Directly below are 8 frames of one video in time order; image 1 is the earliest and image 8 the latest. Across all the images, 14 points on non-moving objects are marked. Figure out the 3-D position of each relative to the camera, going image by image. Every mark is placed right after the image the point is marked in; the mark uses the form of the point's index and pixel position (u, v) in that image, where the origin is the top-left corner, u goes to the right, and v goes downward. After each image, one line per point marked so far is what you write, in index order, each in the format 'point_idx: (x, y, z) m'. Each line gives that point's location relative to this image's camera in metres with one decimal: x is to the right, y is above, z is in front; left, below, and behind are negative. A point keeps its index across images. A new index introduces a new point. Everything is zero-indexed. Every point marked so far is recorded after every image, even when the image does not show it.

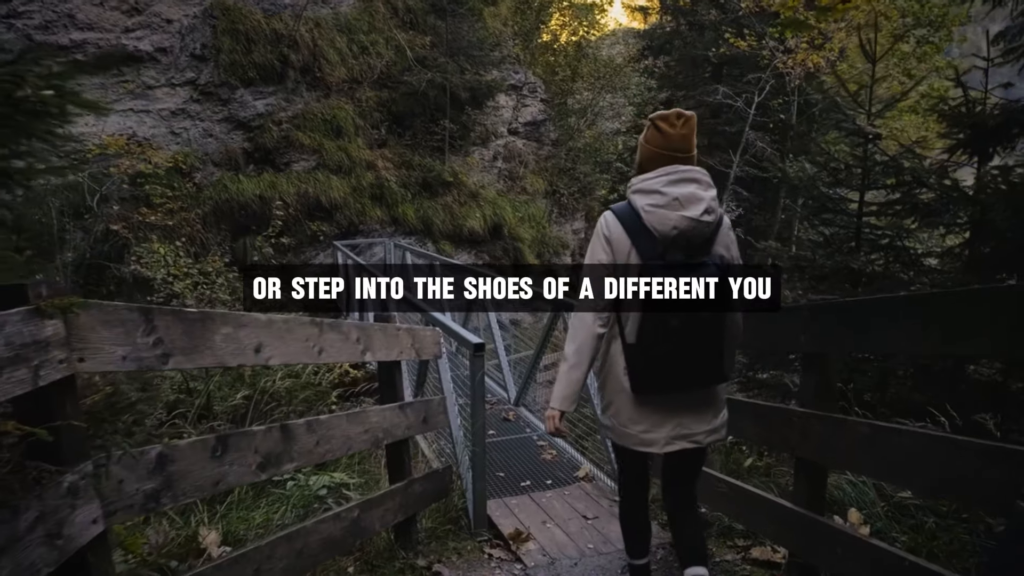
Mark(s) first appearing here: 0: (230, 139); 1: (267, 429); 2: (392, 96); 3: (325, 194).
0: (-4.4, +2.4, +10.8) m
1: (-0.6, -0.3, +1.6) m
2: (-2.3, +3.6, +12.7) m
3: (-3.0, +1.5, +10.9) m
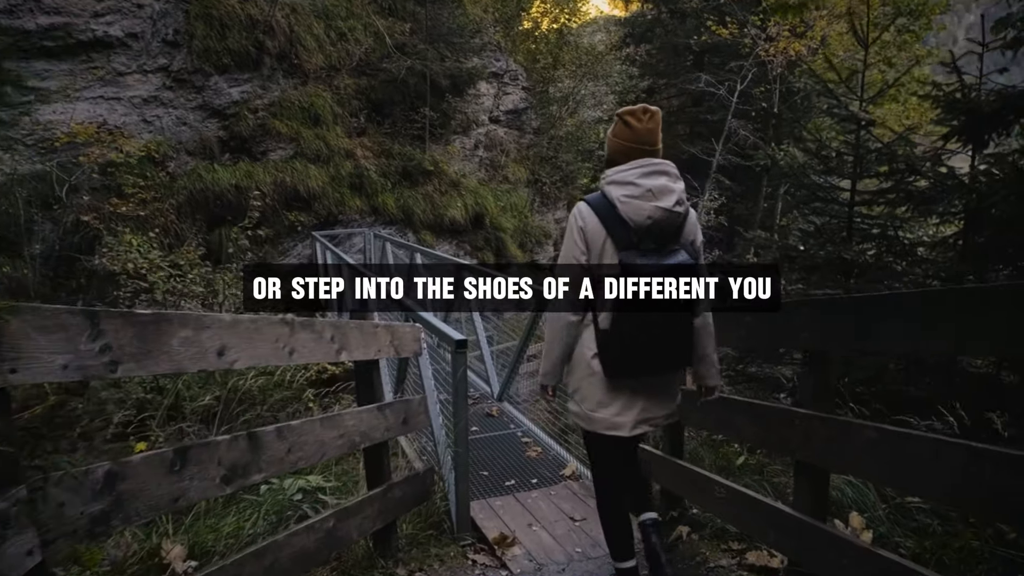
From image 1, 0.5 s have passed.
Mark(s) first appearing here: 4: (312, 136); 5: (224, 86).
0: (-4.7, +2.5, +10.5) m
1: (-0.6, -0.3, +1.5) m
2: (-2.6, +3.8, +12.4) m
3: (-3.3, +1.7, +10.7) m
4: (-3.3, +2.5, +11.2) m
5: (-4.6, +3.3, +10.9) m
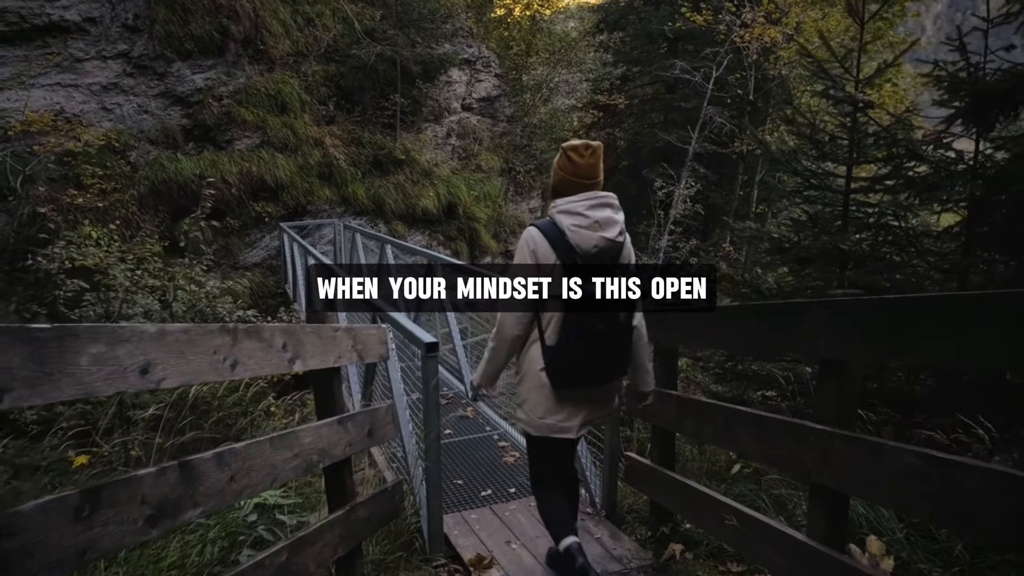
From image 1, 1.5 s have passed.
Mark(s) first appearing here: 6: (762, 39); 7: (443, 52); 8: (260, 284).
0: (-5.1, +2.6, +10.1) m
1: (-0.7, -0.3, +1.2) m
2: (-3.1, +3.9, +12.1) m
3: (-3.7, +1.8, +10.3) m
4: (-3.8, +2.6, +10.8) m
5: (-5.0, +3.3, +10.4) m
6: (+4.3, +4.2, +11.5) m
7: (-1.3, +4.4, +12.6) m
8: (-3.6, +0.1, +9.8) m
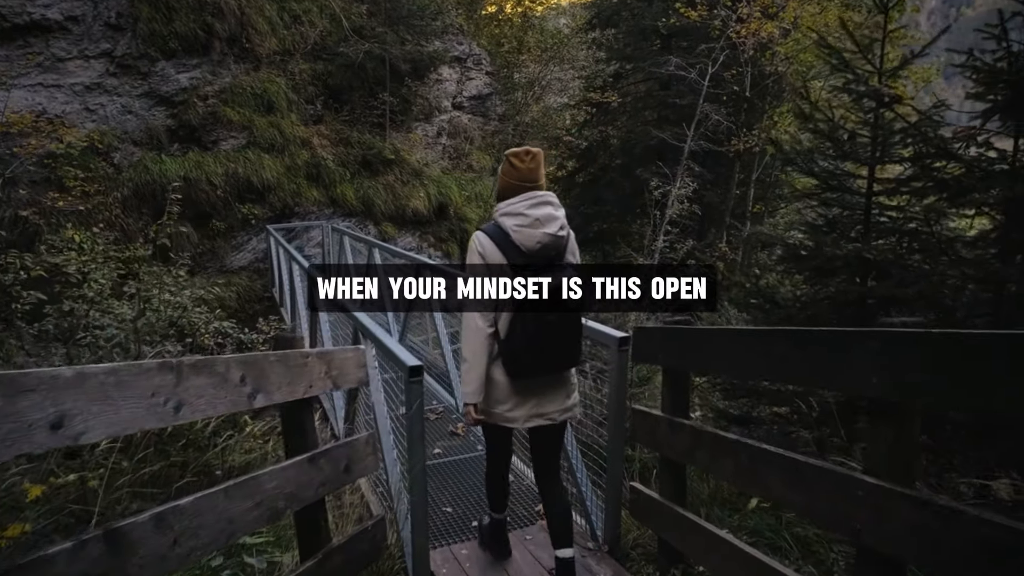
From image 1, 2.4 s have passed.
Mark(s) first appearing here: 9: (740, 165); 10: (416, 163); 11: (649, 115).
0: (-5.3, +2.5, +9.8) m
1: (-0.7, -0.4, +1.0) m
2: (-3.3, +3.9, +11.8) m
3: (-3.8, +1.7, +10.1) m
4: (-3.9, +2.6, +10.6) m
5: (-5.2, +3.3, +10.2) m
6: (+4.1, +4.3, +11.3) m
7: (-1.5, +4.4, +12.4) m
8: (-3.8, 0.0, +9.6) m
9: (+4.3, +2.3, +12.8) m
10: (-1.7, +2.3, +12.2) m
11: (+2.7, +3.4, +13.3) m
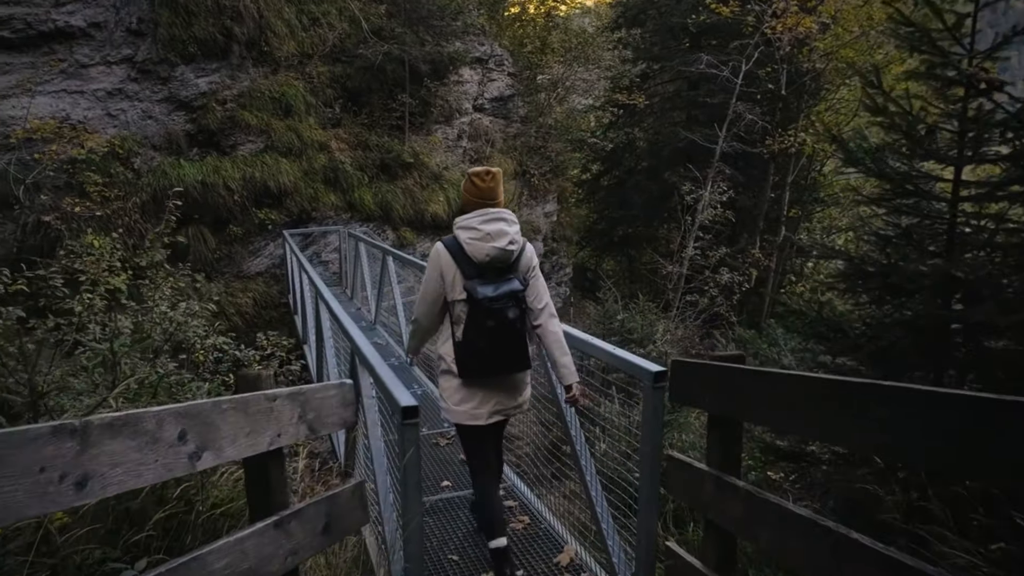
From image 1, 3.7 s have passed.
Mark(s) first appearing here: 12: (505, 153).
0: (-5.0, +2.4, +9.6) m
1: (-0.7, -0.5, +0.7) m
2: (-2.9, +3.8, +11.6) m
3: (-3.5, +1.6, +9.9) m
4: (-3.5, +2.5, +10.4) m
5: (-4.9, +3.2, +10.0) m
6: (+4.5, +4.1, +10.8) m
7: (-1.1, +4.3, +12.1) m
8: (-3.5, -0.1, +9.4) m
9: (+4.7, +2.2, +12.3) m
10: (-1.4, +2.2, +11.9) m
11: (+3.1, +3.2, +12.8) m
12: (-0.1, +2.7, +13.5) m
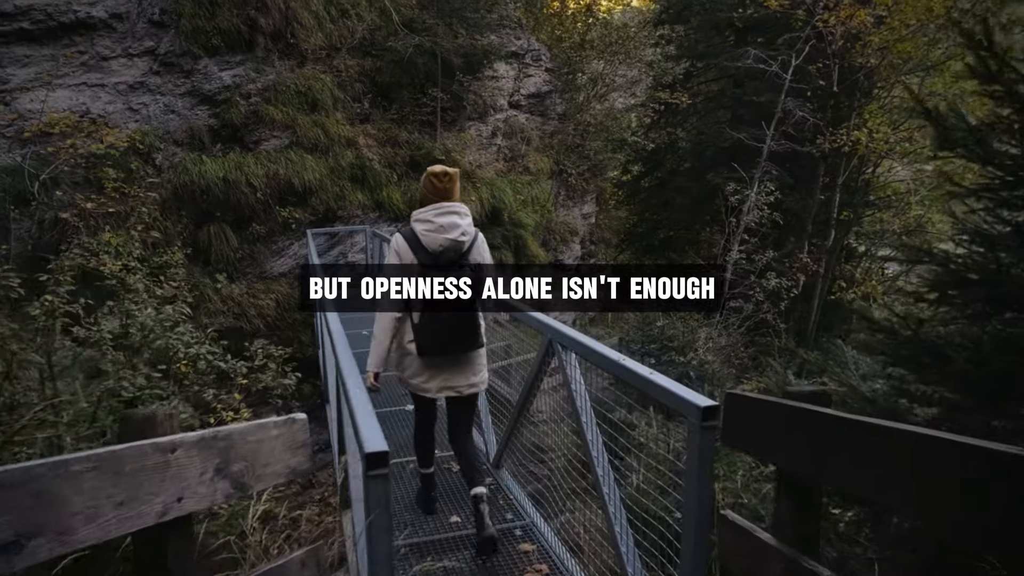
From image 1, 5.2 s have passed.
0: (-4.5, +2.4, +9.3) m
1: (-0.8, -0.5, +0.2) m
2: (-2.3, +3.7, +11.2) m
3: (-3.0, +1.6, +9.5) m
4: (-3.0, +2.5, +10.0) m
5: (-4.3, +3.2, +9.7) m
6: (+5.1, +4.0, +10.0) m
7: (-0.4, +4.2, +11.6) m
8: (-3.0, -0.1, +9.0) m
9: (+5.3, +2.1, +11.4) m
10: (-0.8, +2.1, +11.4) m
11: (+3.8, +3.1, +12.1) m
12: (+0.6, +2.6, +12.9) m
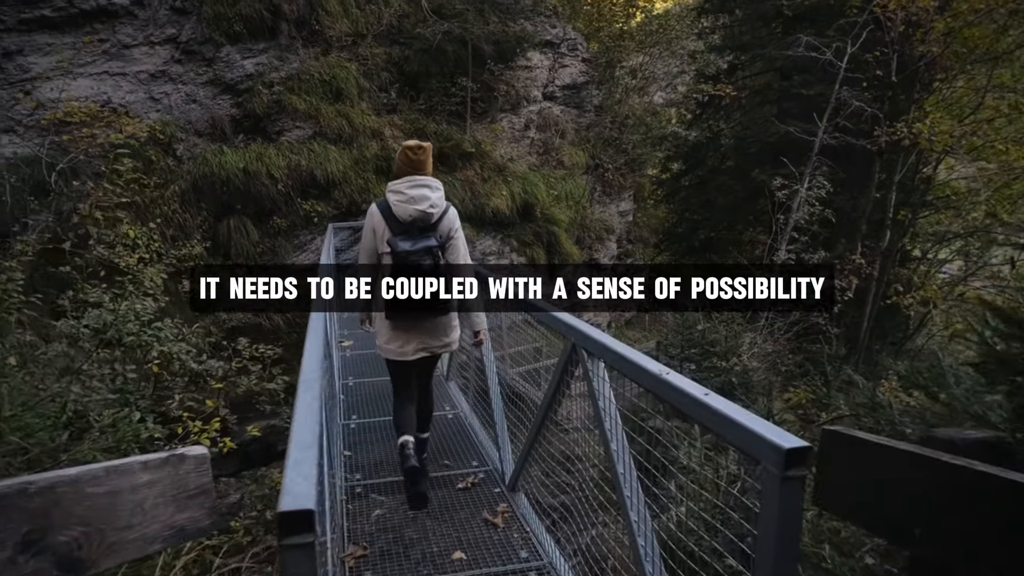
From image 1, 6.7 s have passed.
0: (-4.1, +2.5, +9.0) m
1: (-0.9, -0.4, -0.3) m
2: (-1.7, +3.8, +10.8) m
3: (-2.6, +1.6, +9.1) m
4: (-2.6, +2.5, +9.6) m
5: (-3.9, +3.2, +9.4) m
6: (+5.5, +4.0, +9.2) m
7: (+0.1, +4.2, +11.0) m
8: (-2.6, 0.0, +8.6) m
9: (+5.8, +2.0, +10.6) m
10: (-0.2, +2.1, +10.9) m
11: (+4.4, +3.1, +11.3) m
12: (+1.2, +2.6, +12.3) m
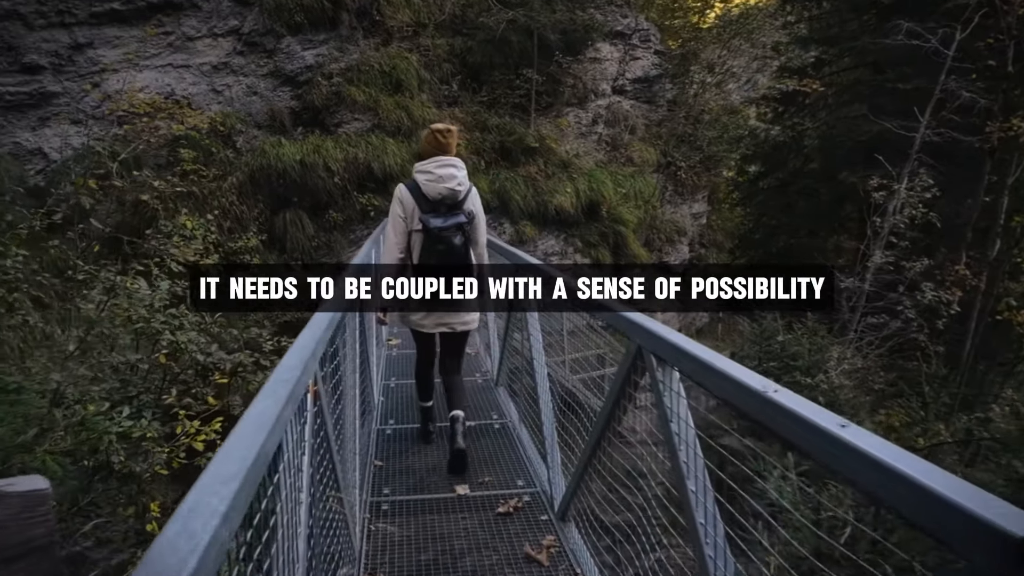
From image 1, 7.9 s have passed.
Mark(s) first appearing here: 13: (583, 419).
0: (-3.2, +2.6, +8.9) m
1: (-1.0, -0.3, -0.8) m
2: (-0.7, +3.8, +10.4) m
3: (-1.8, +1.7, +8.8) m
4: (-1.7, +2.5, +9.3) m
5: (-3.0, +3.3, +9.2) m
6: (+6.4, +3.8, +8.1) m
7: (+1.2, +4.2, +10.5) m
8: (-1.9, 0.0, +8.3) m
9: (+6.8, +1.9, +9.4) m
10: (+0.8, +2.1, +10.4) m
11: (+5.4, +3.0, +10.3) m
12: (+2.3, +2.6, +11.6) m
13: (+0.3, -0.6, +3.1) m
